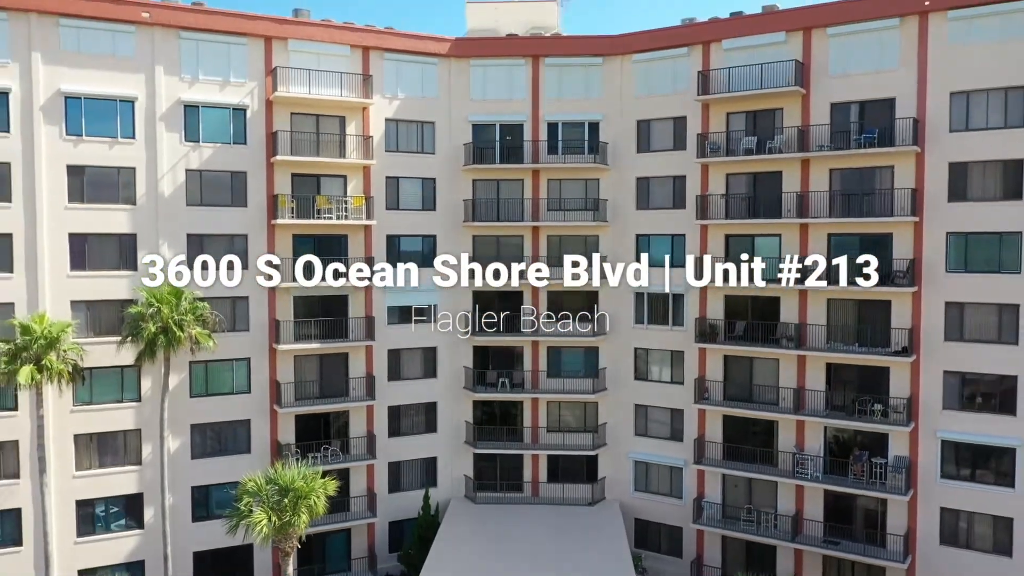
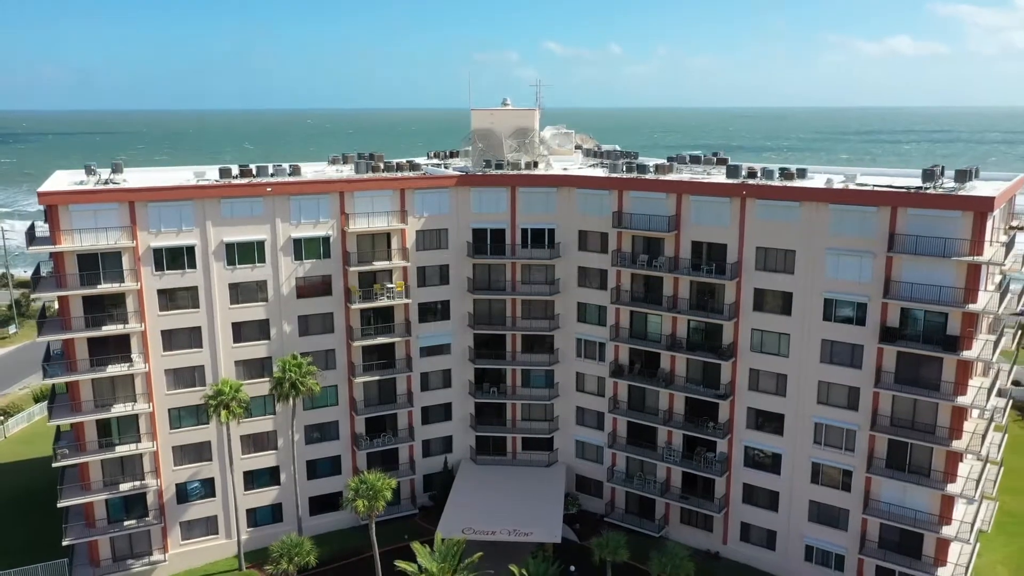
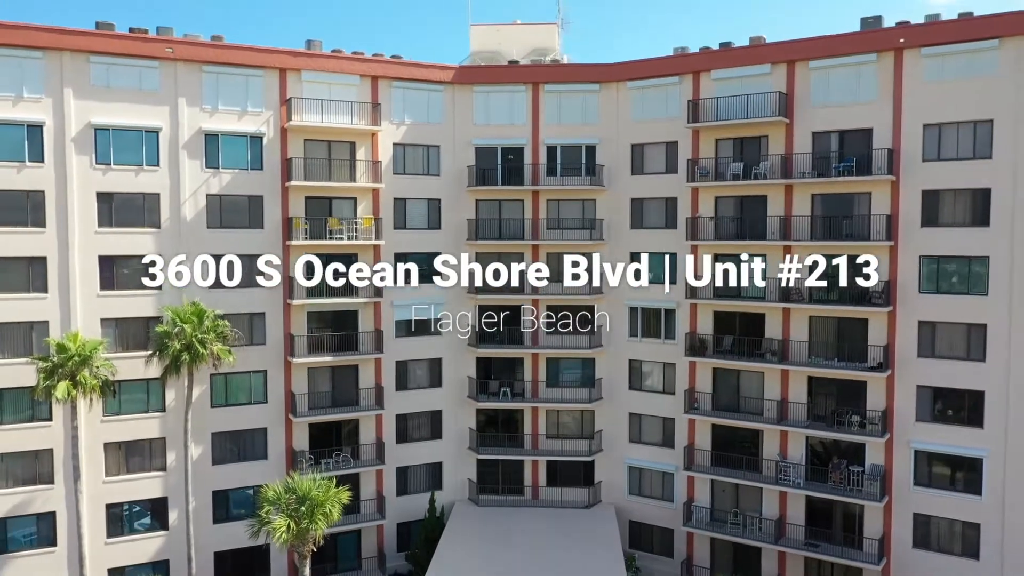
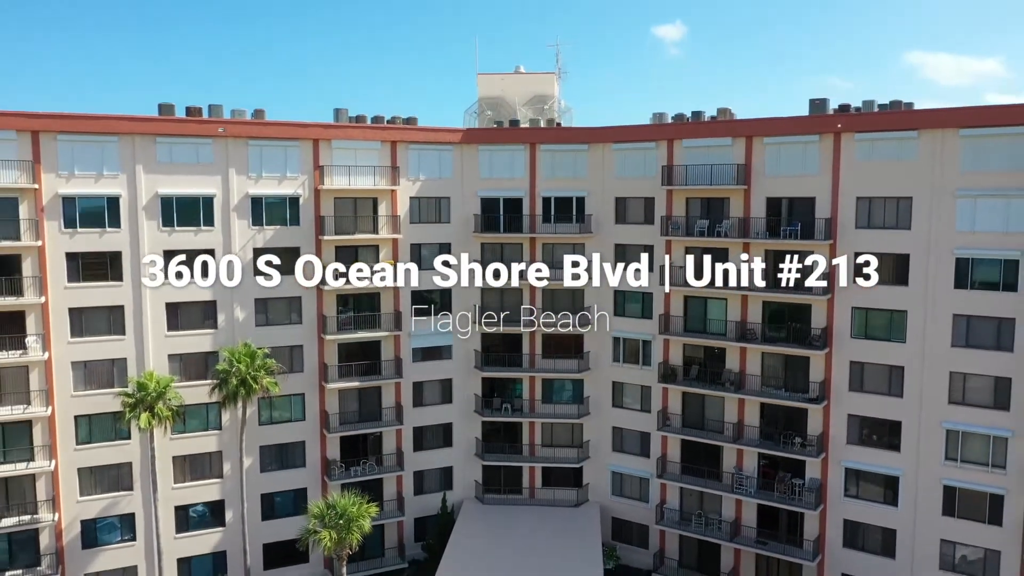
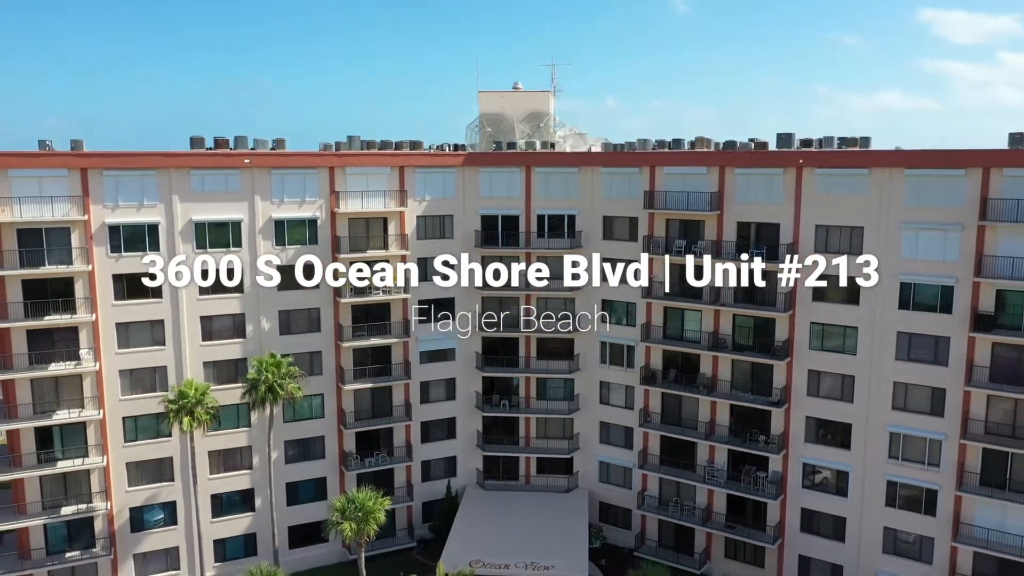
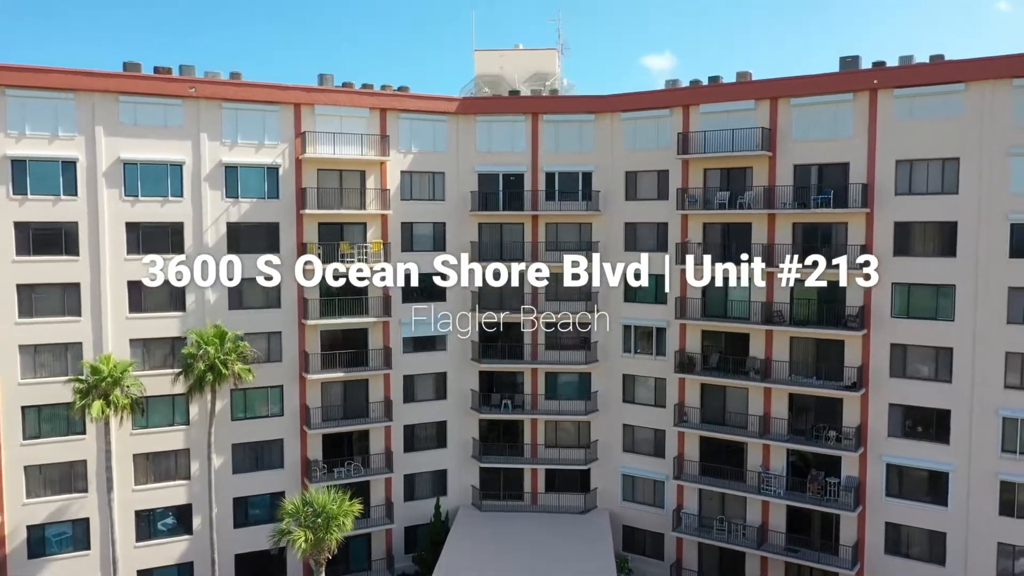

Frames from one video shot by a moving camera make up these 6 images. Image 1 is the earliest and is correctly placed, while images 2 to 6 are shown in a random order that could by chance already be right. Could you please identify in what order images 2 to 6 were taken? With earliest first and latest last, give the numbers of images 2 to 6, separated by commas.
3, 6, 4, 5, 2
